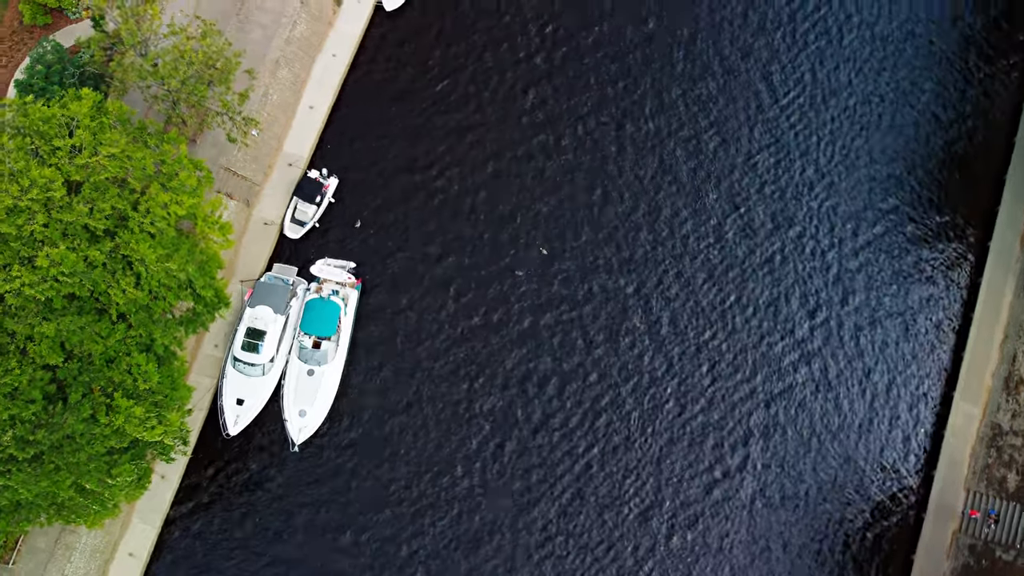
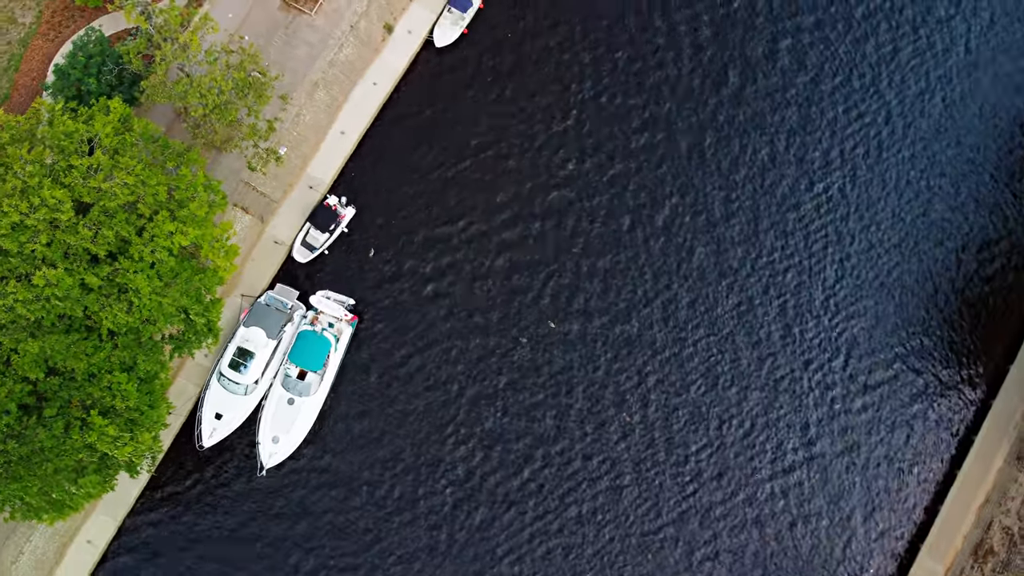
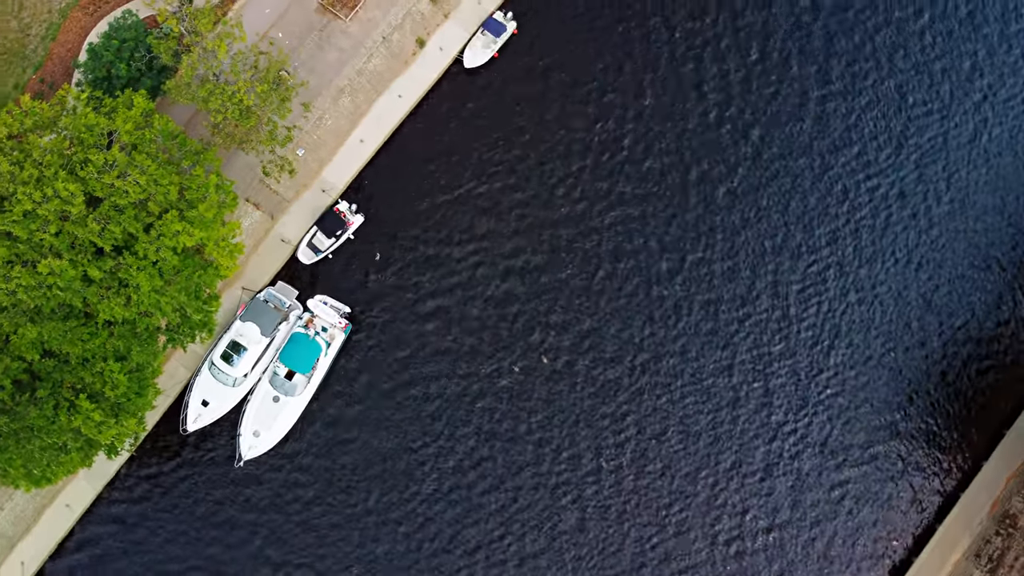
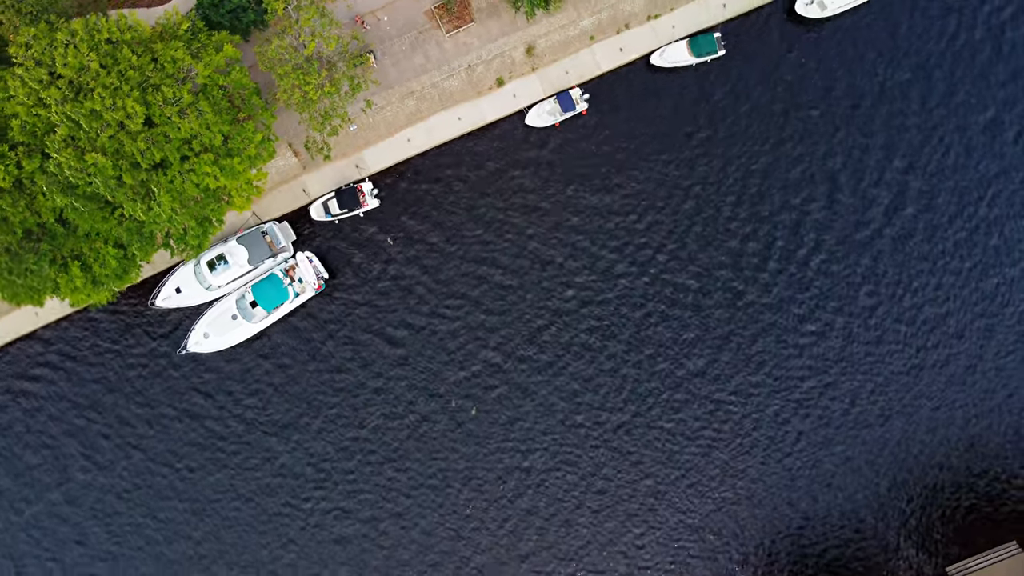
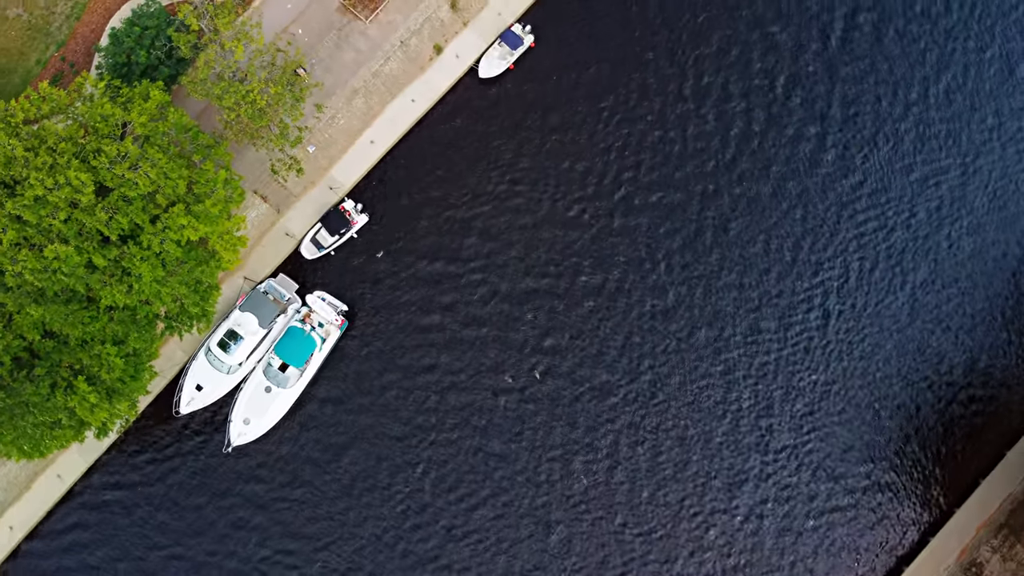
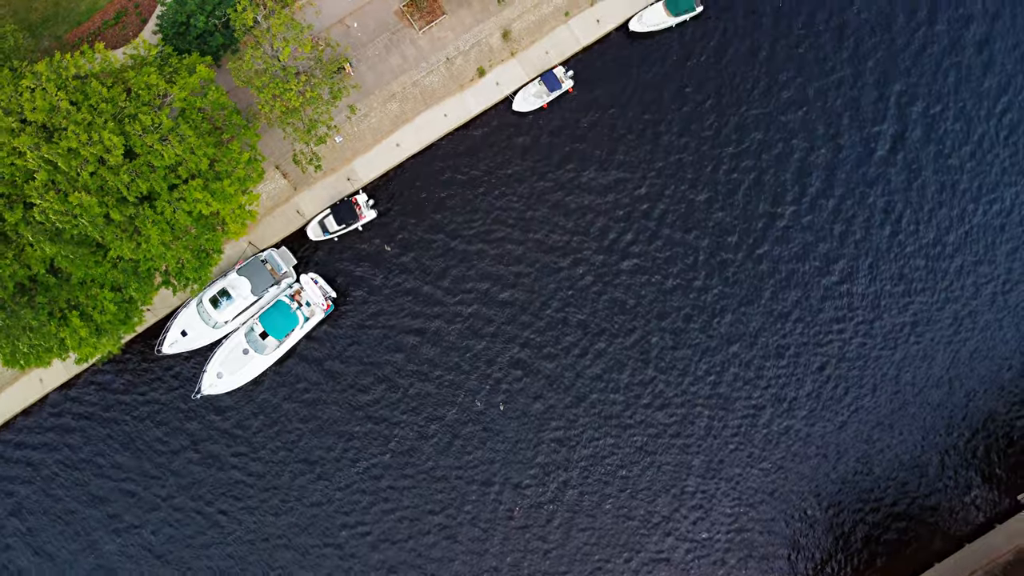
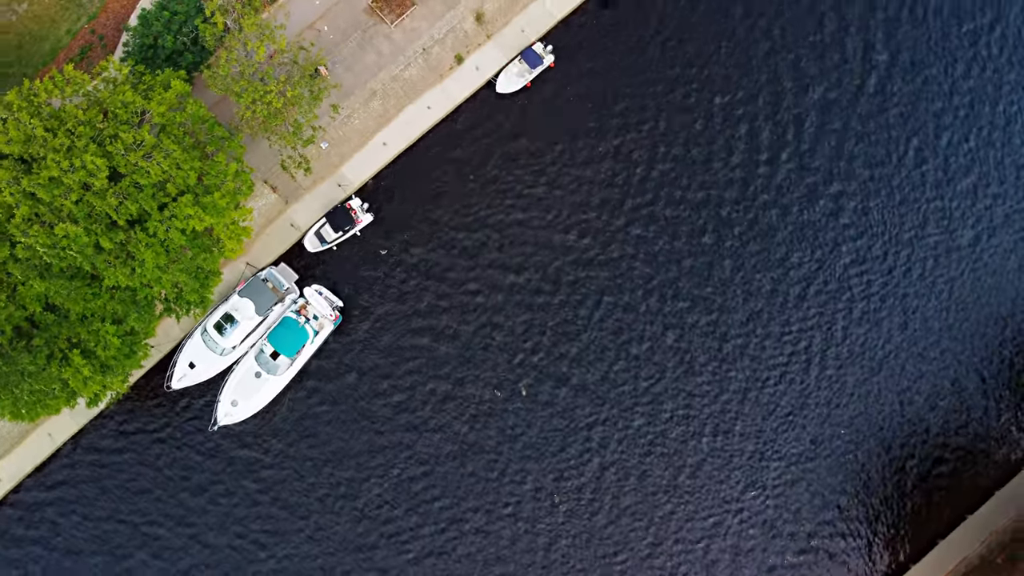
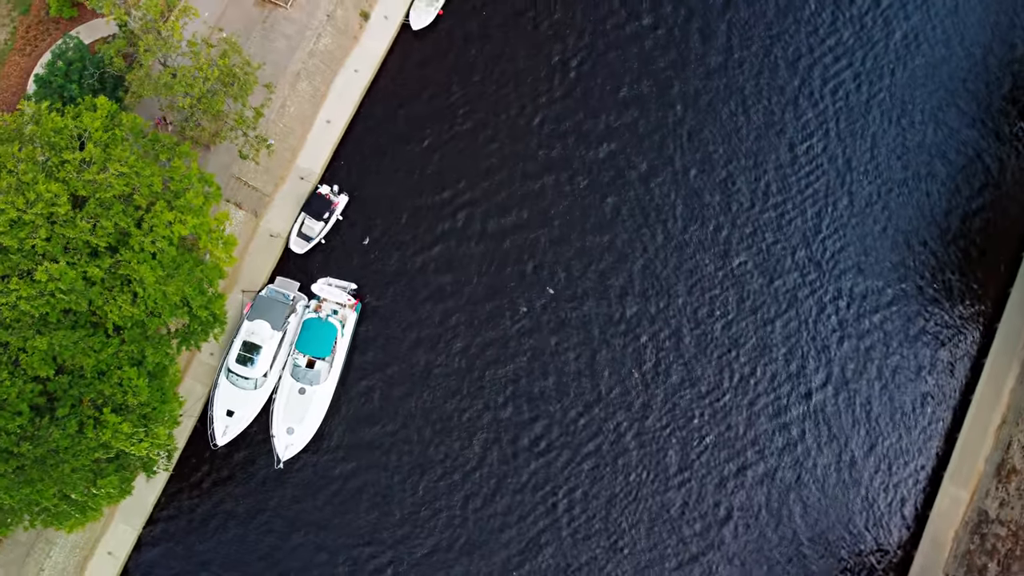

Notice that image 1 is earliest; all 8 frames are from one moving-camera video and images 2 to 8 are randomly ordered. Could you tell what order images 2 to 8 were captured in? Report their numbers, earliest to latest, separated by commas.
8, 2, 3, 5, 7, 6, 4
